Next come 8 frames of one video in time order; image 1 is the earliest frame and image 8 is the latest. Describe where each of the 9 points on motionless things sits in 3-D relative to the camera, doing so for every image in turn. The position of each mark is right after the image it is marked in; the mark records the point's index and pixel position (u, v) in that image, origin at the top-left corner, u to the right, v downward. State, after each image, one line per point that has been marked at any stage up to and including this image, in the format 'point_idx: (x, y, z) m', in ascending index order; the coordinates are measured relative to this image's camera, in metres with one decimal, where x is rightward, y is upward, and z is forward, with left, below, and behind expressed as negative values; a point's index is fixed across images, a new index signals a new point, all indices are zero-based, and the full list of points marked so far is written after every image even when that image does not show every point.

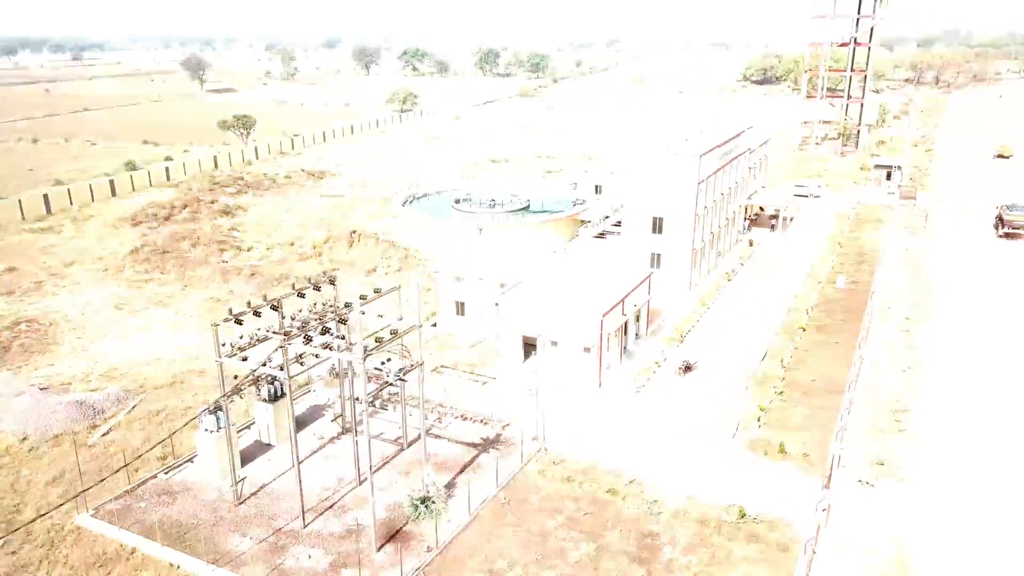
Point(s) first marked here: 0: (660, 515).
0: (+3.6, -5.5, +19.8) m
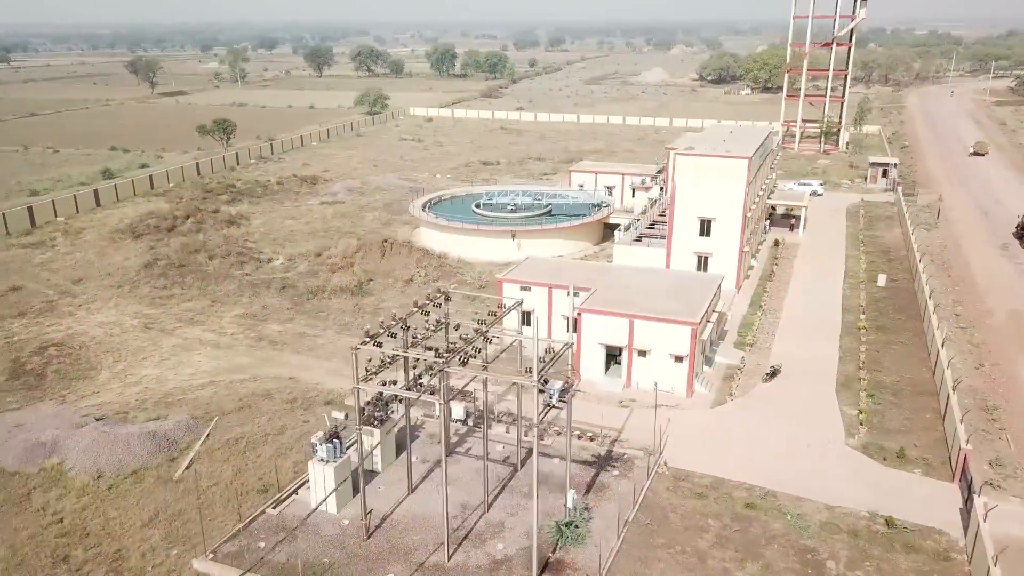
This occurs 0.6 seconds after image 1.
0: (+7.0, -5.7, +19.3) m
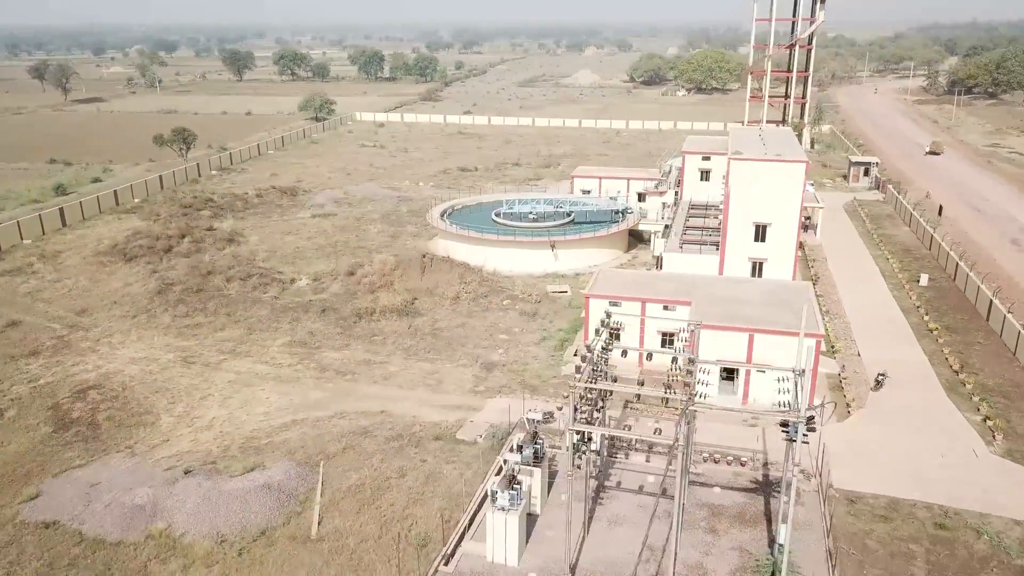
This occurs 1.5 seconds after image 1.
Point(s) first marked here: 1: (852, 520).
0: (+11.4, -5.9, +18.8) m
1: (+8.2, -5.6, +19.8) m
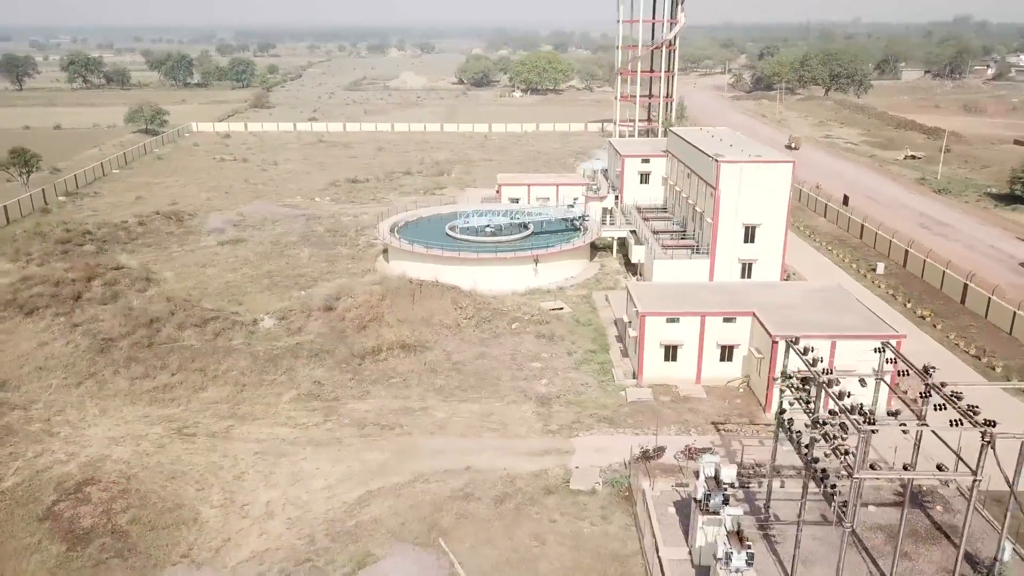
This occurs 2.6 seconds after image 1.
0: (+15.6, -5.7, +19.6) m
1: (+12.2, -5.7, +19.8) m
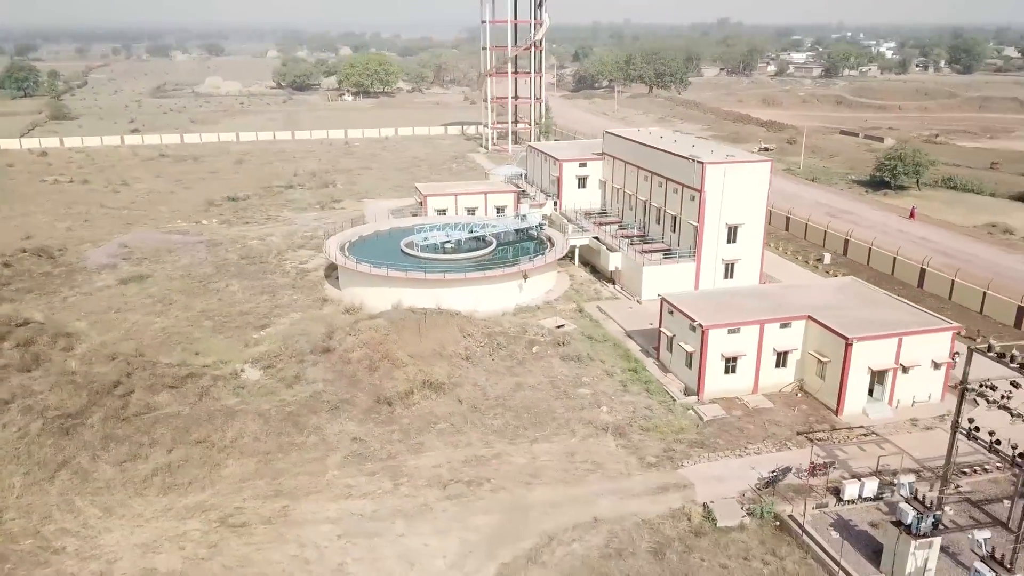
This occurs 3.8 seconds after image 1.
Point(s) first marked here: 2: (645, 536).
0: (+19.1, -5.1, +21.5) m
1: (+15.7, -5.3, +20.9) m
2: (+3.2, -5.9, +19.6) m
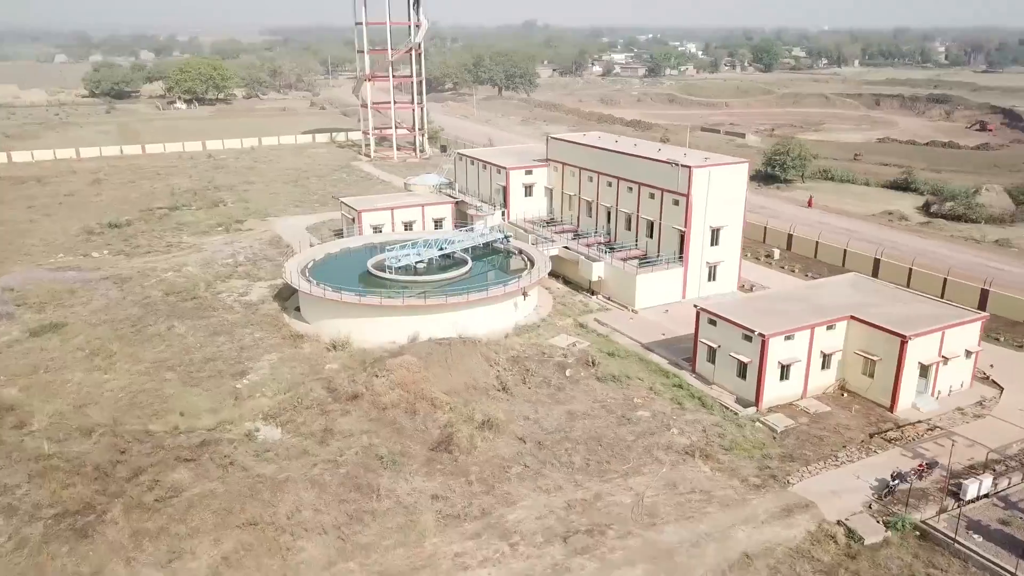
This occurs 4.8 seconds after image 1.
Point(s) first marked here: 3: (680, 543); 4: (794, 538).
0: (+21.6, -4.4, +23.9) m
1: (+18.5, -4.8, +22.6) m
2: (+6.6, -6.3, +18.6) m
3: (+3.9, -6.0, +19.4) m
4: (+6.7, -6.0, +19.6) m
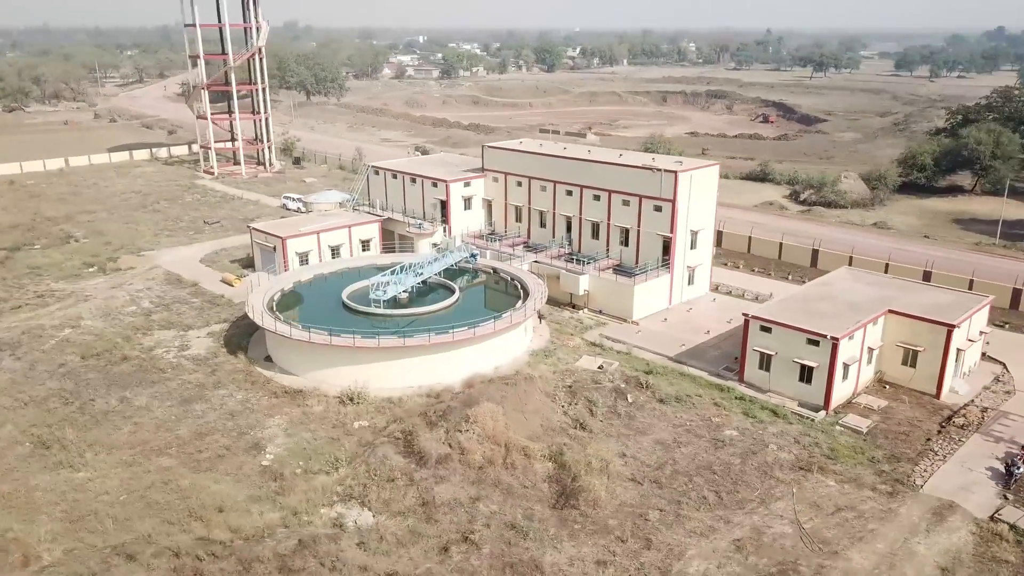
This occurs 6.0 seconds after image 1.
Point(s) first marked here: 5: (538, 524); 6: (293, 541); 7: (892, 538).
0: (+23.7, -3.3, +27.8) m
1: (+21.2, -4.0, +25.6) m
2: (+11.0, -6.4, +18.5) m
3: (+8.2, -6.4, +18.6) m
4: (+10.8, -6.1, +19.5) m
5: (+0.6, -5.7, +19.8) m
6: (-5.1, -5.8, +18.5) m
7: (+9.0, -6.0, +19.6) m
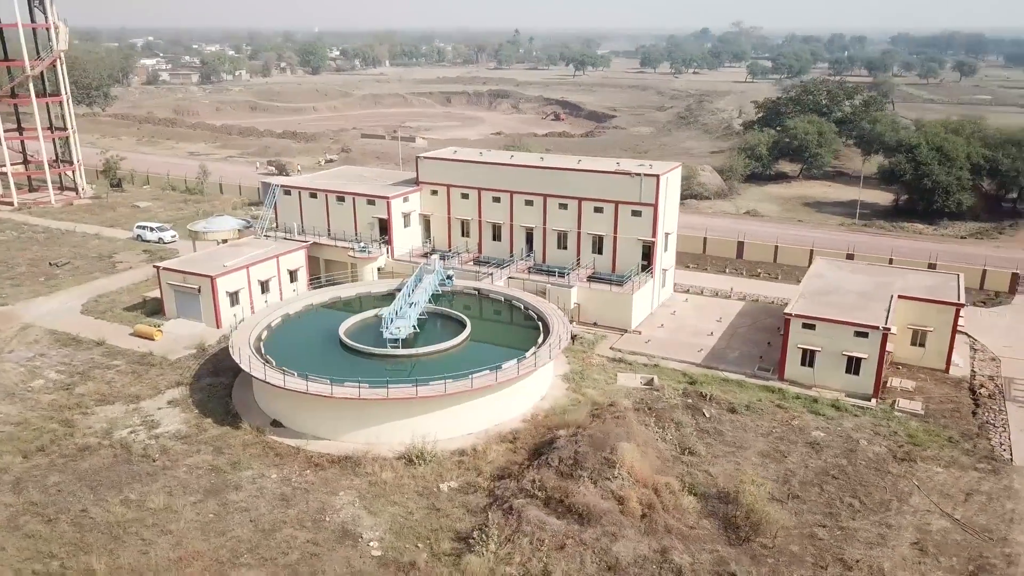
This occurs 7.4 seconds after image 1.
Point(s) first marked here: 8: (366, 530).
0: (+24.4, -1.8, +32.7) m
1: (+22.7, -2.6, +30.0) m
2: (+15.3, -5.9, +20.2) m
3: (+12.6, -6.2, +19.5) m
4: (+14.8, -5.6, +21.1) m
5: (+5.0, -6.2, +18.3) m
6: (0.0, -6.8, +15.4) m
7: (+13.1, -5.8, +20.7) m
8: (-3.7, -5.8, +20.0) m
